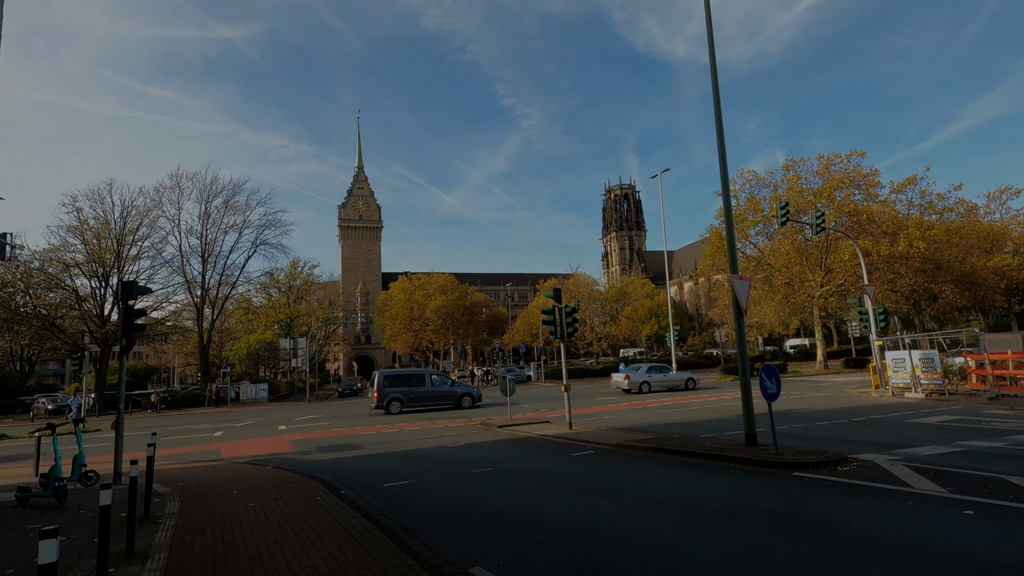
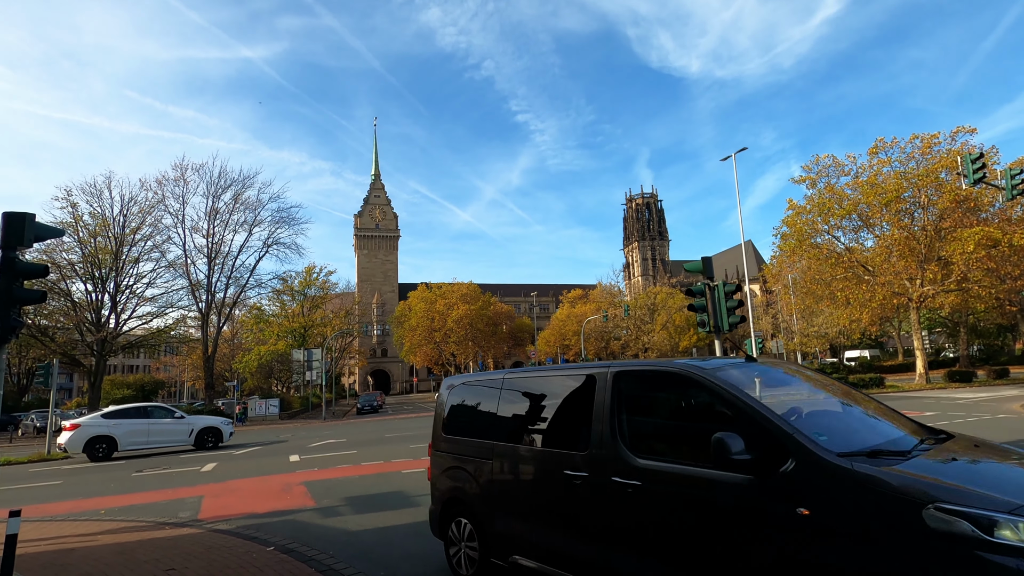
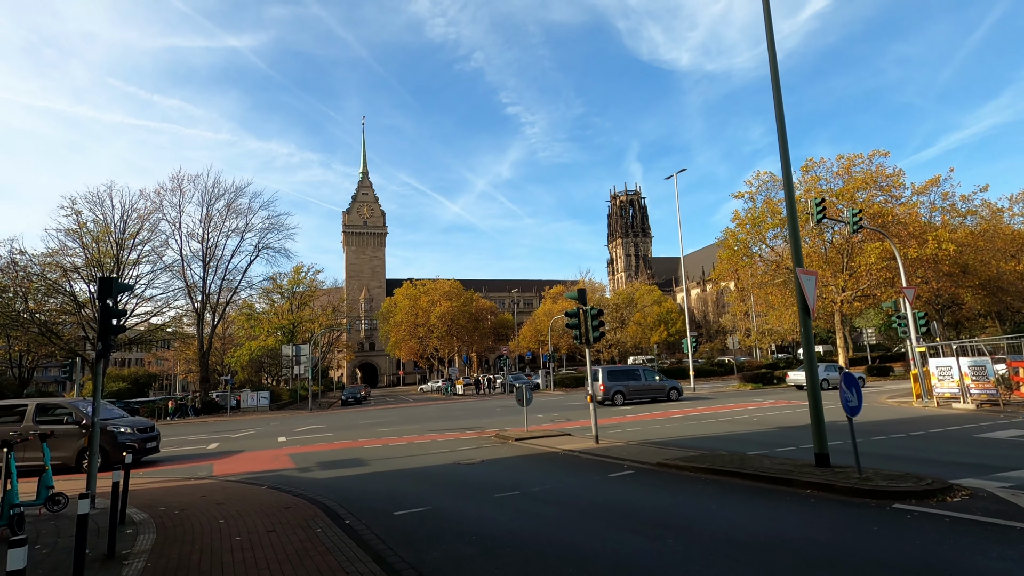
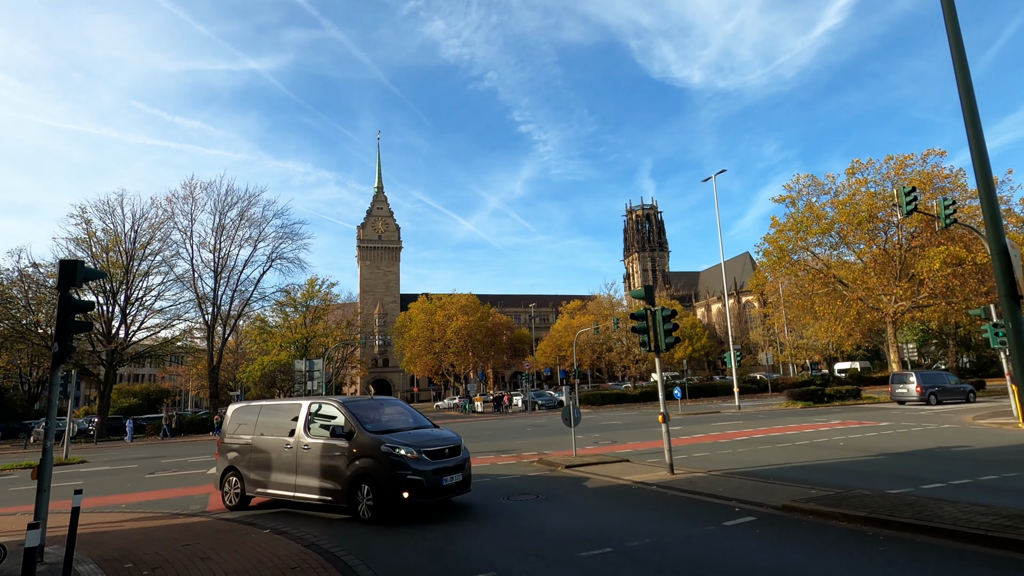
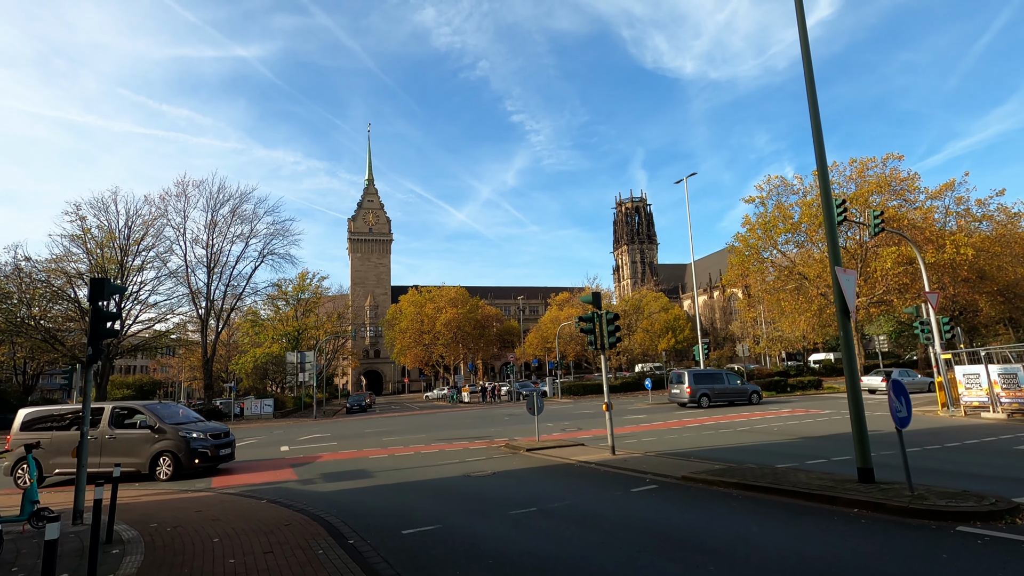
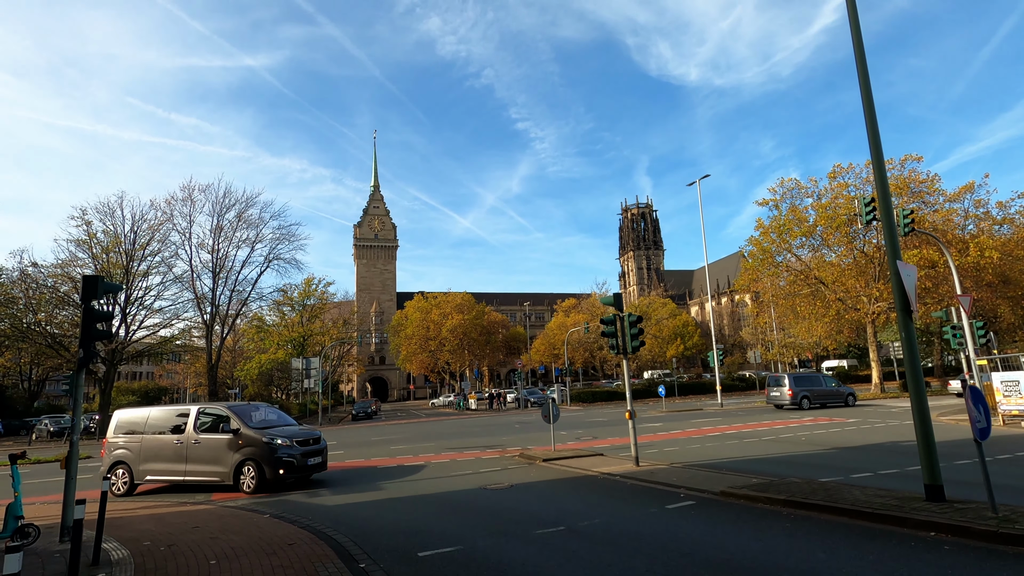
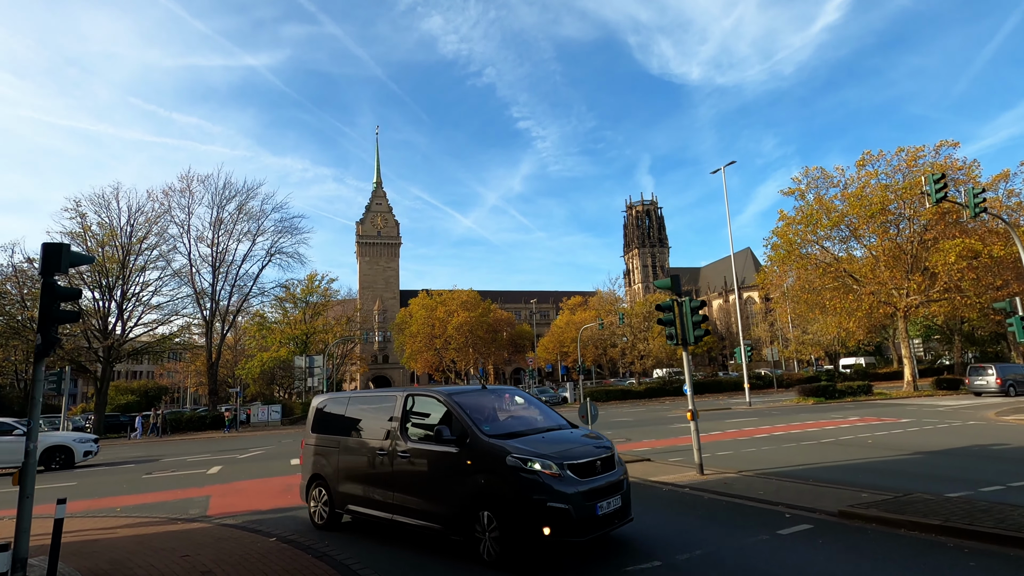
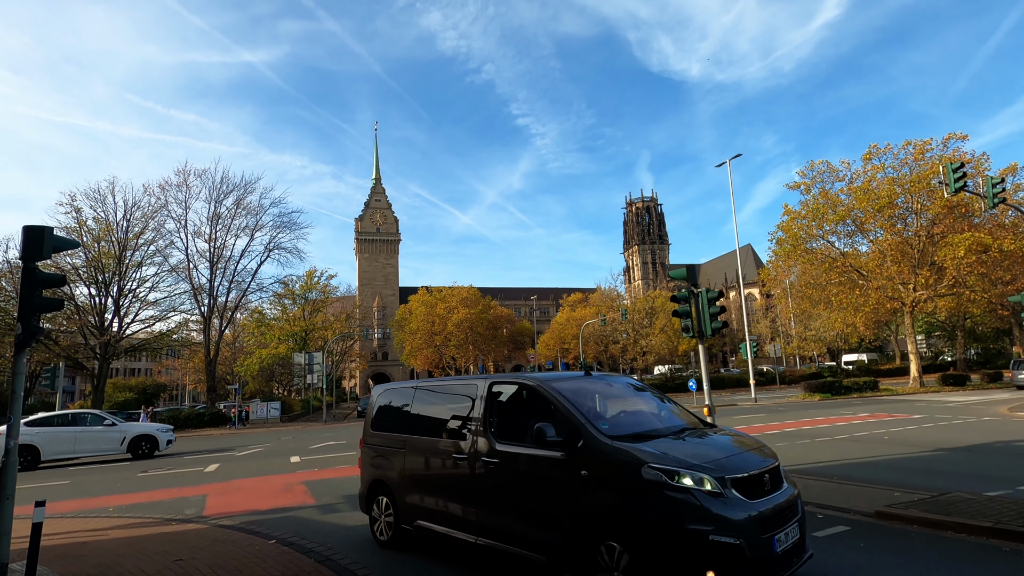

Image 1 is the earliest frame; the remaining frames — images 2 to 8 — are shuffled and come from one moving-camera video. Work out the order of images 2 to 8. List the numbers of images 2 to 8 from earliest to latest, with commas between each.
3, 5, 6, 4, 7, 8, 2
